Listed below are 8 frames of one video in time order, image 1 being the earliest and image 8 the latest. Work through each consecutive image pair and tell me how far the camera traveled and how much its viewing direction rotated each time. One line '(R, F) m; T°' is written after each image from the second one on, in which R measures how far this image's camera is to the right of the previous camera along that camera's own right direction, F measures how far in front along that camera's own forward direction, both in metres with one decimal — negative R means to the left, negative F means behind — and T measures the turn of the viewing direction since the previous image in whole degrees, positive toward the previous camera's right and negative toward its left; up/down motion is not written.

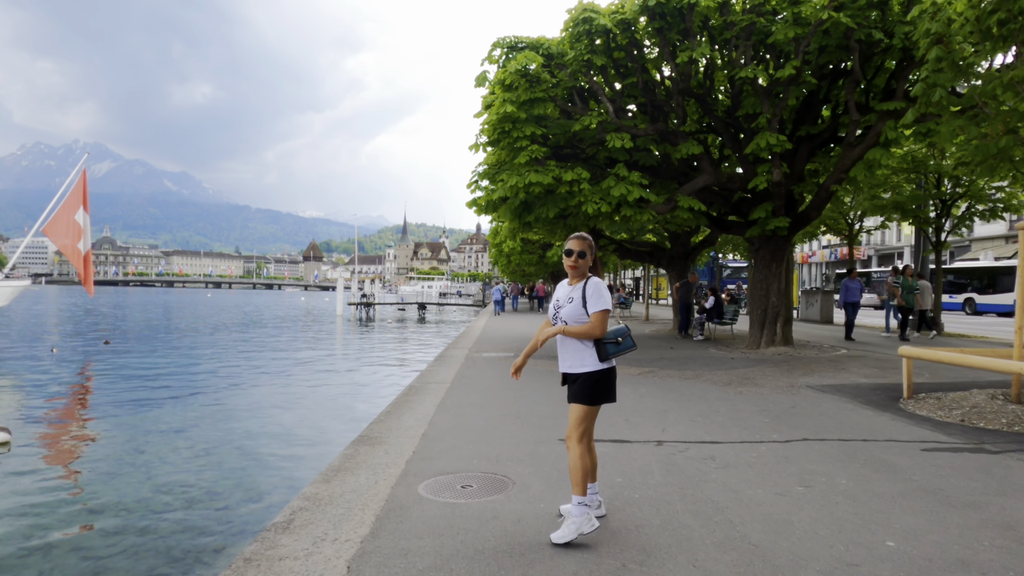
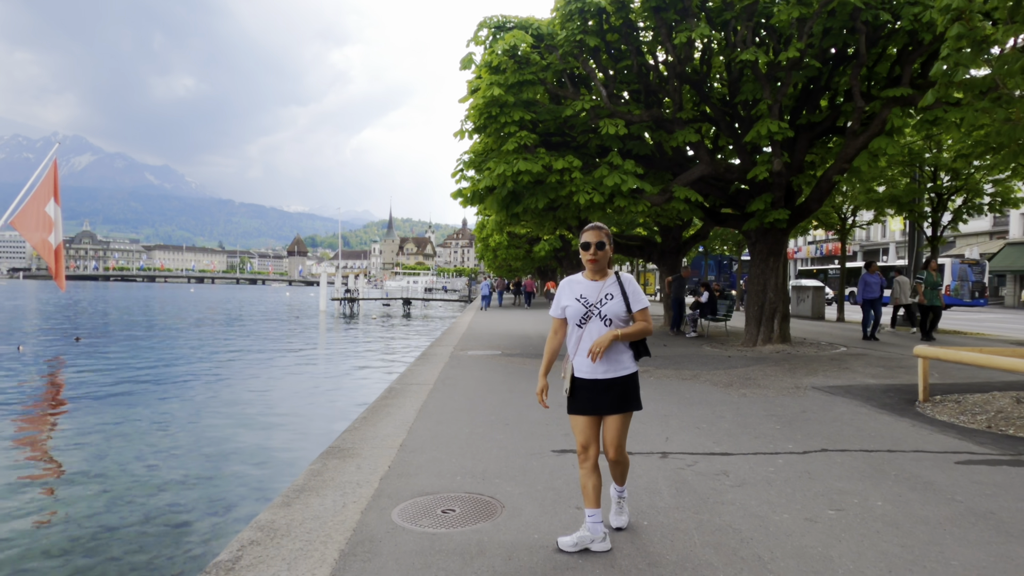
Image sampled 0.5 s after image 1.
(0.0, +0.8) m; +1°
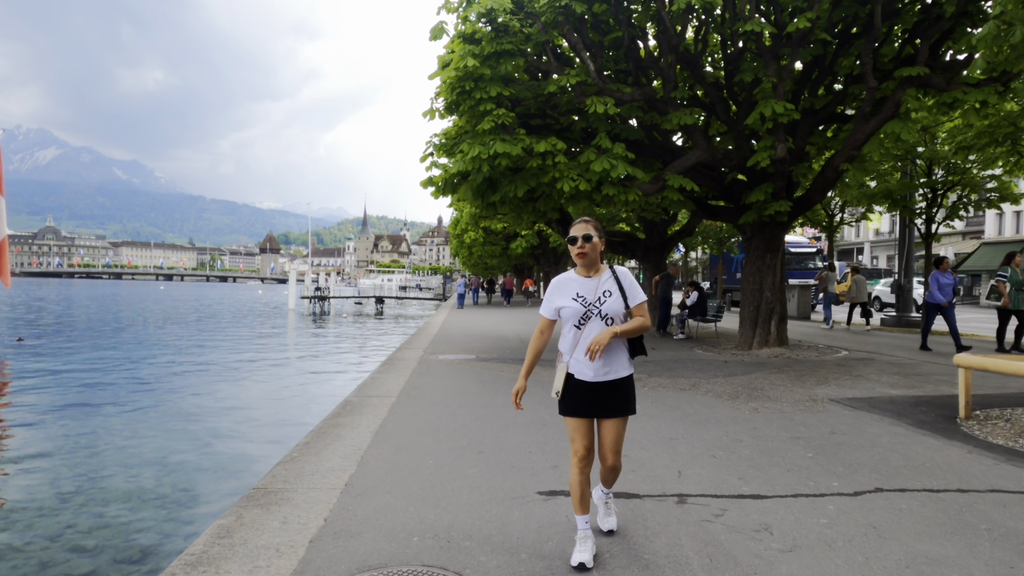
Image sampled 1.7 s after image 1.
(0.0, +1.4) m; +2°
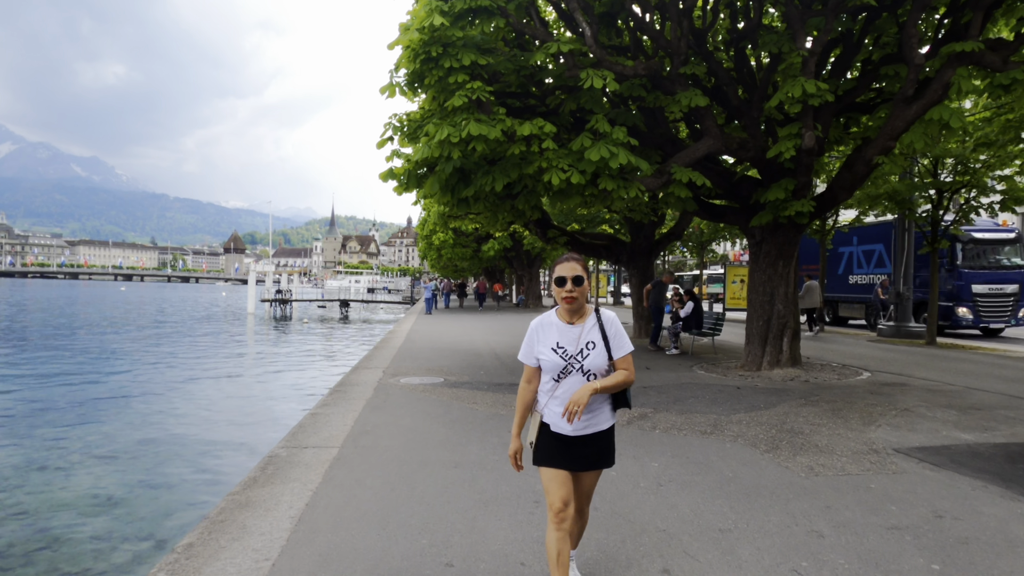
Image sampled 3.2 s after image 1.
(-0.1, +2.1) m; +2°
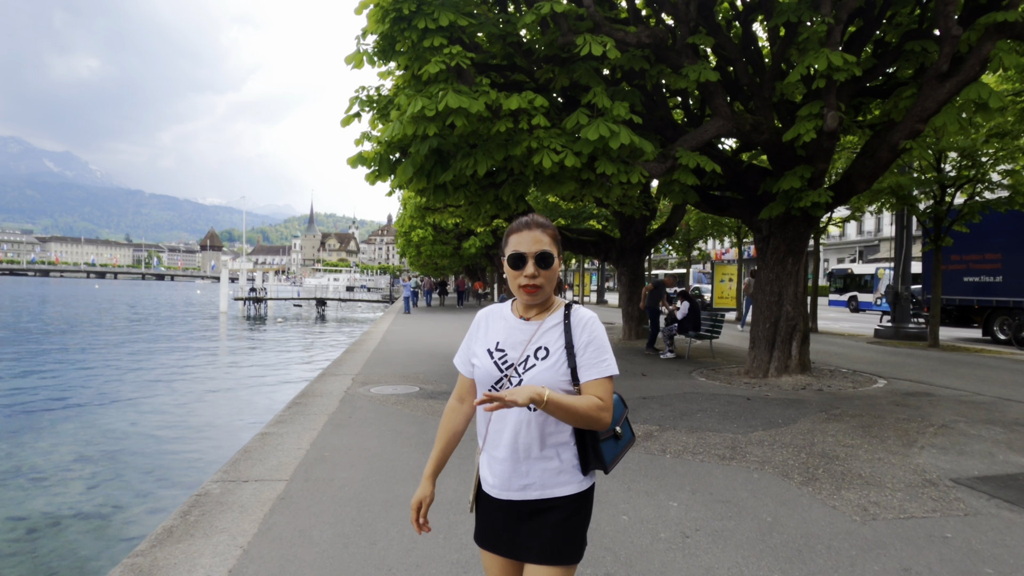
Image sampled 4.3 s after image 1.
(0.0, +1.3) m; +2°
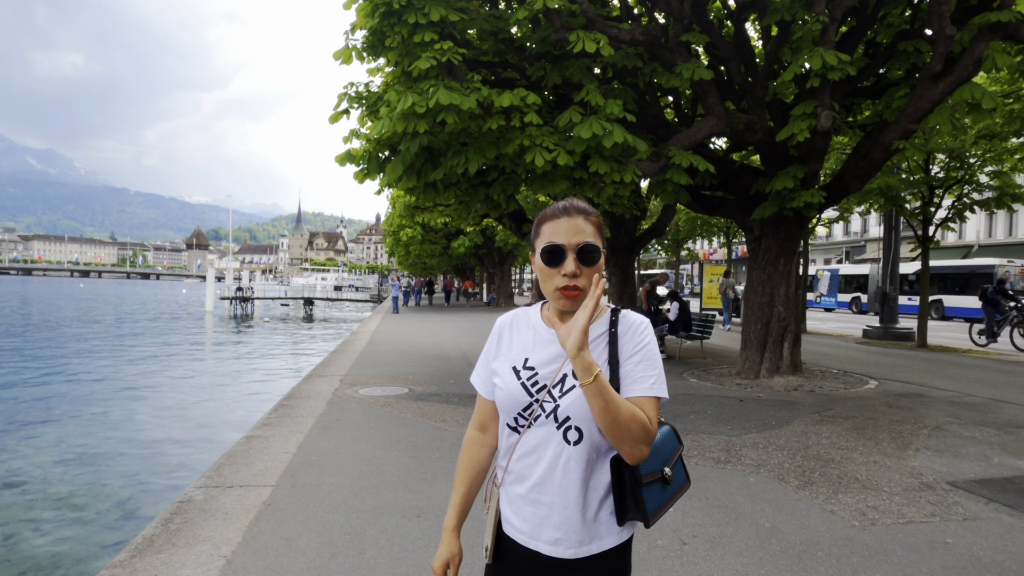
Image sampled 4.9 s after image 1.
(0.0, +0.1) m; +1°
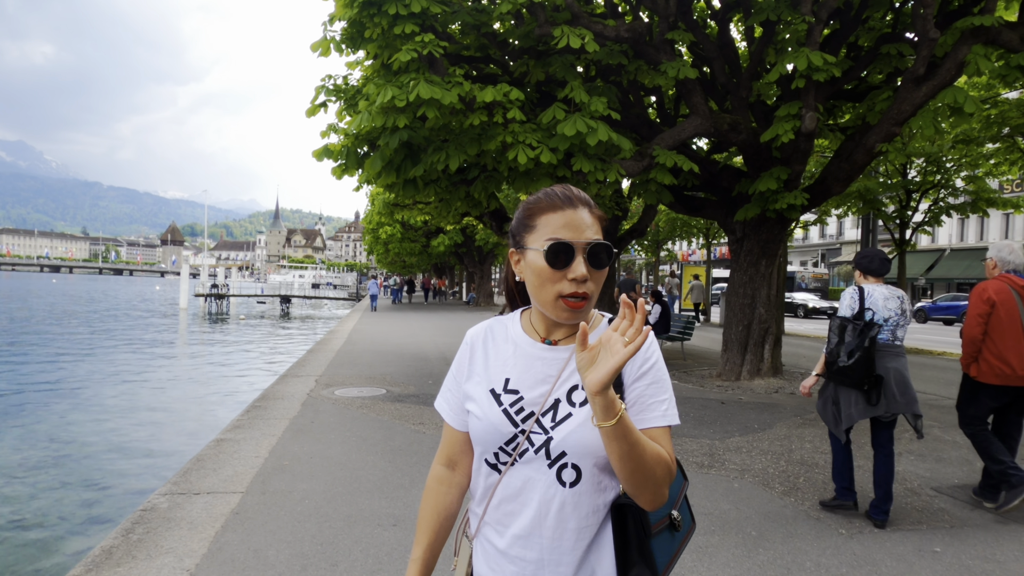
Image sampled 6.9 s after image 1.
(0.0, +0.2) m; +2°
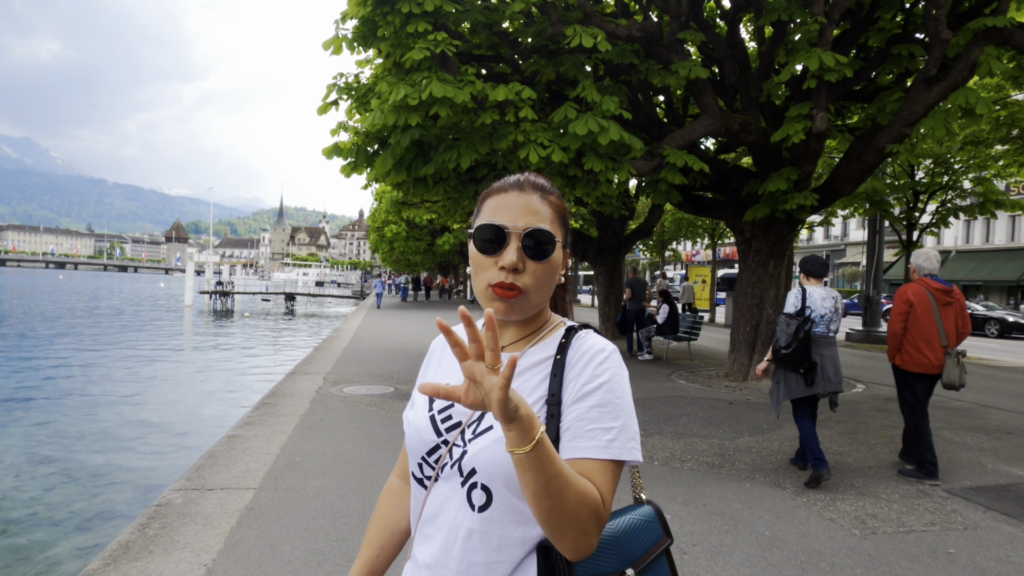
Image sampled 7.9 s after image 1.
(-0.1, 0.0) m; 0°
